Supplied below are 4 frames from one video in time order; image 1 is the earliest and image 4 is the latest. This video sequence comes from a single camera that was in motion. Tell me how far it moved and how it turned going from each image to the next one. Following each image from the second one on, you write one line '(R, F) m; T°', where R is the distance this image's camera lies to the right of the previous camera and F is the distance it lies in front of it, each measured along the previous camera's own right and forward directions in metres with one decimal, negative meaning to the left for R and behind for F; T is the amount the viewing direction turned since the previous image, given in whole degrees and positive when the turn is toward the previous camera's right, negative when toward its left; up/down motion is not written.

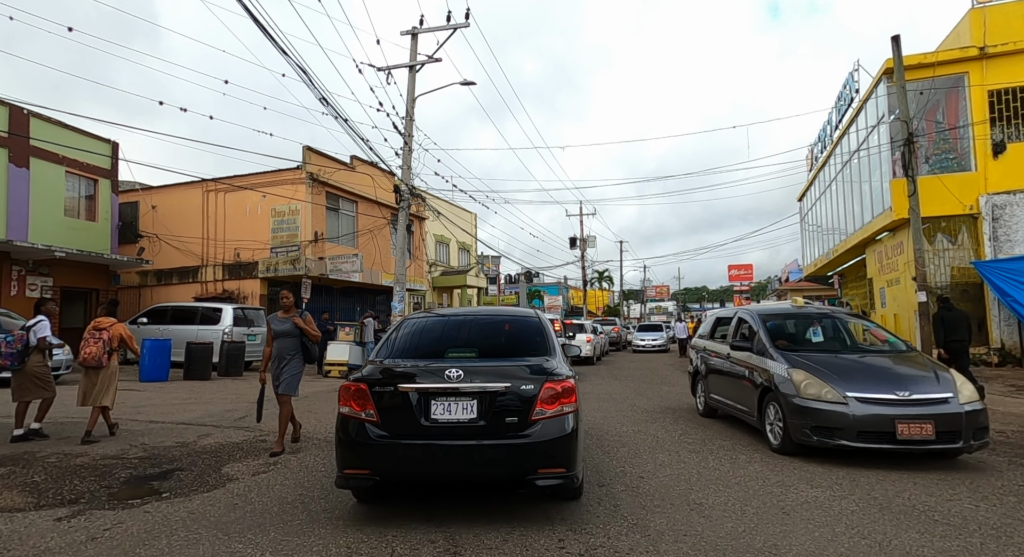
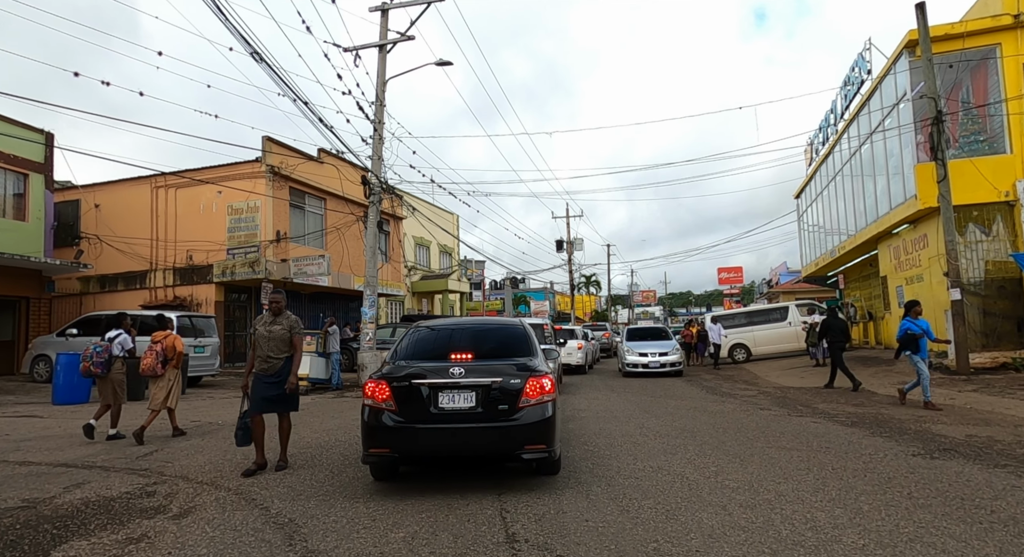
(+0.1, +1.8) m; +1°
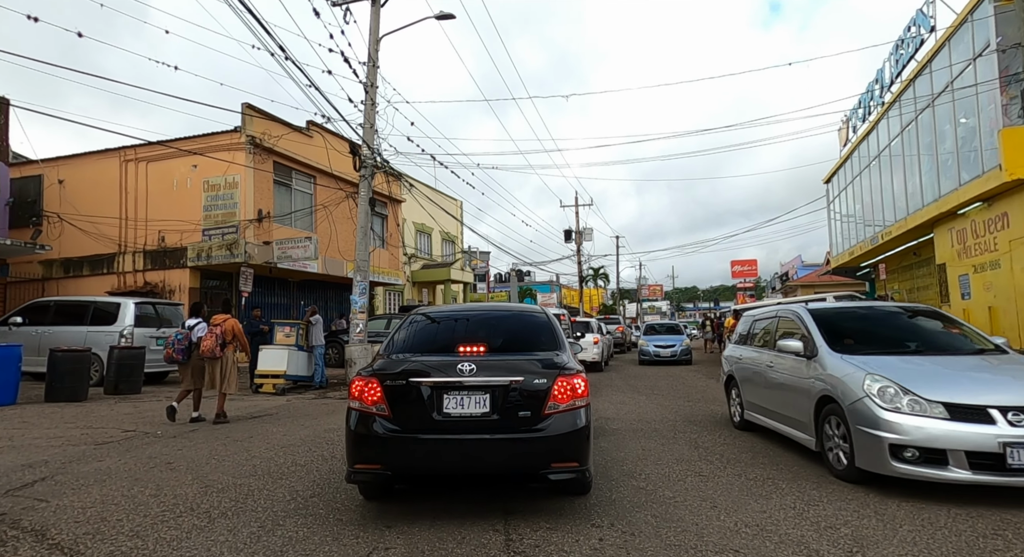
(-0.1, +2.0) m; 0°
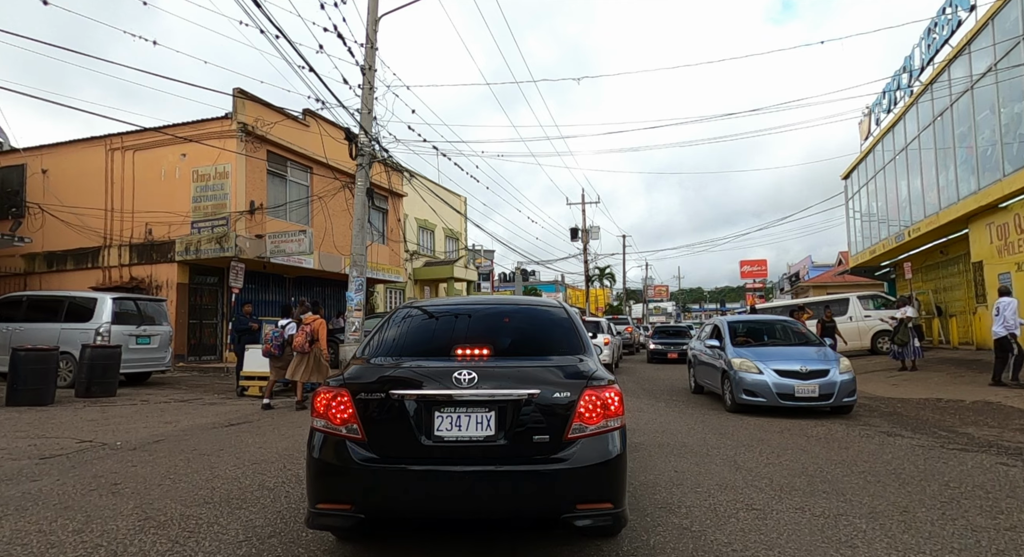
(0.0, +0.9) m; 0°
